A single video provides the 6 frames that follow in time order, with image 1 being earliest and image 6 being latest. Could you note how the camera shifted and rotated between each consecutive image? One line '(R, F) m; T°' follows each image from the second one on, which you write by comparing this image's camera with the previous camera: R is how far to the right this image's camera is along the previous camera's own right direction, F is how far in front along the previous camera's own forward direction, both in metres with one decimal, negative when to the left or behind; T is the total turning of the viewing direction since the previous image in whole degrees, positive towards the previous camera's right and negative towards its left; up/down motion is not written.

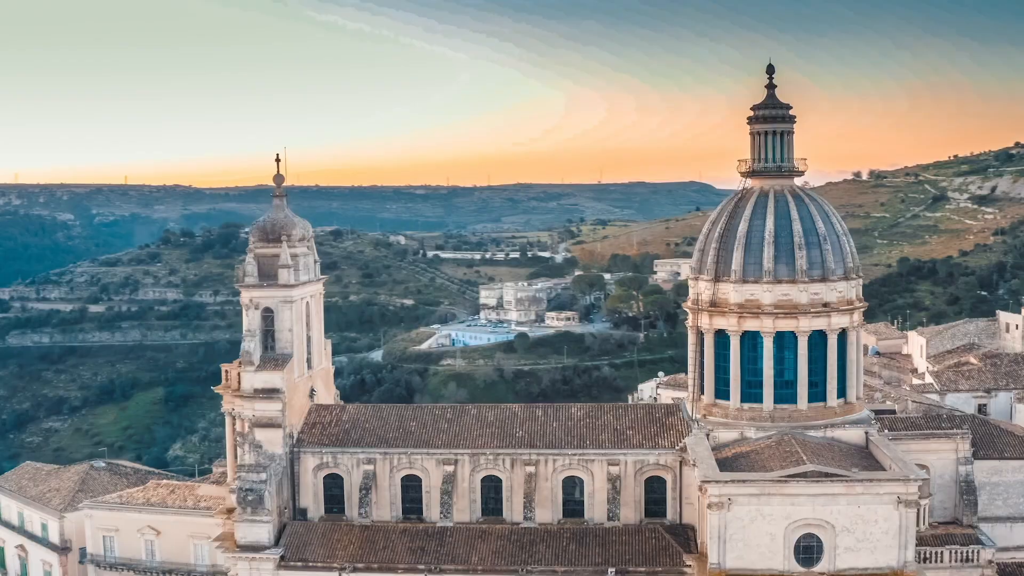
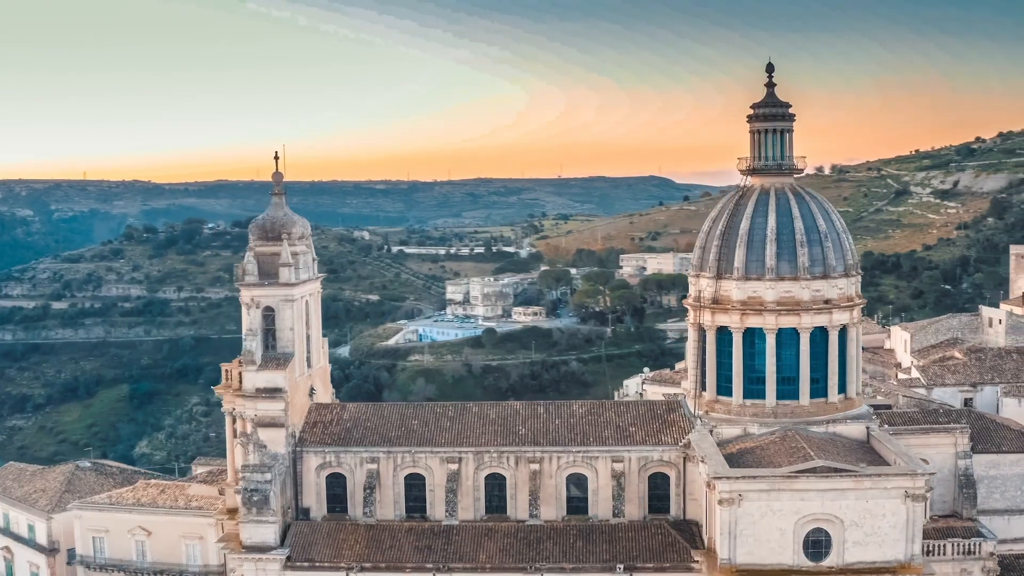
(-0.9, 0.0) m; +2°
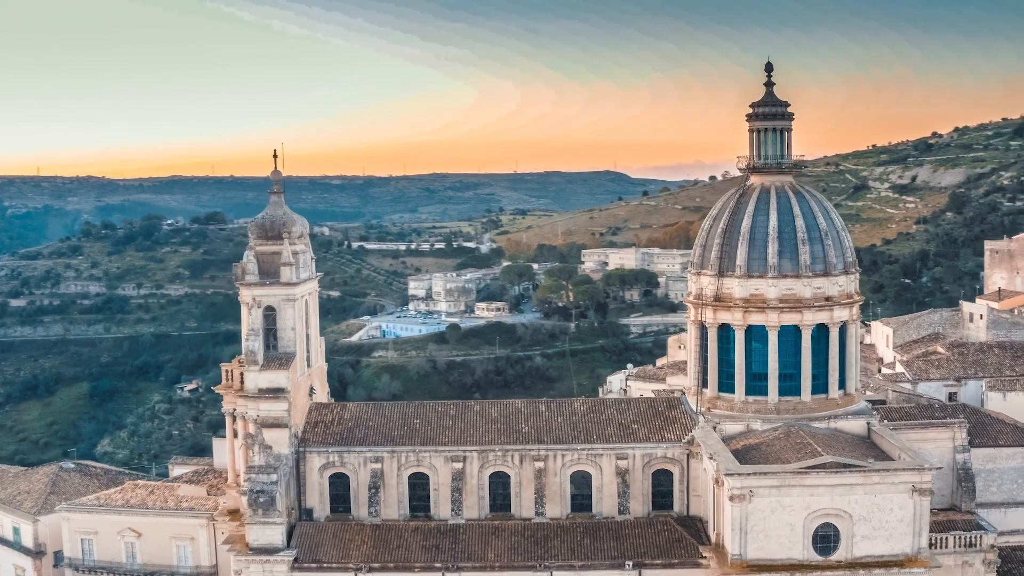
(-1.0, 0.0) m; +2°
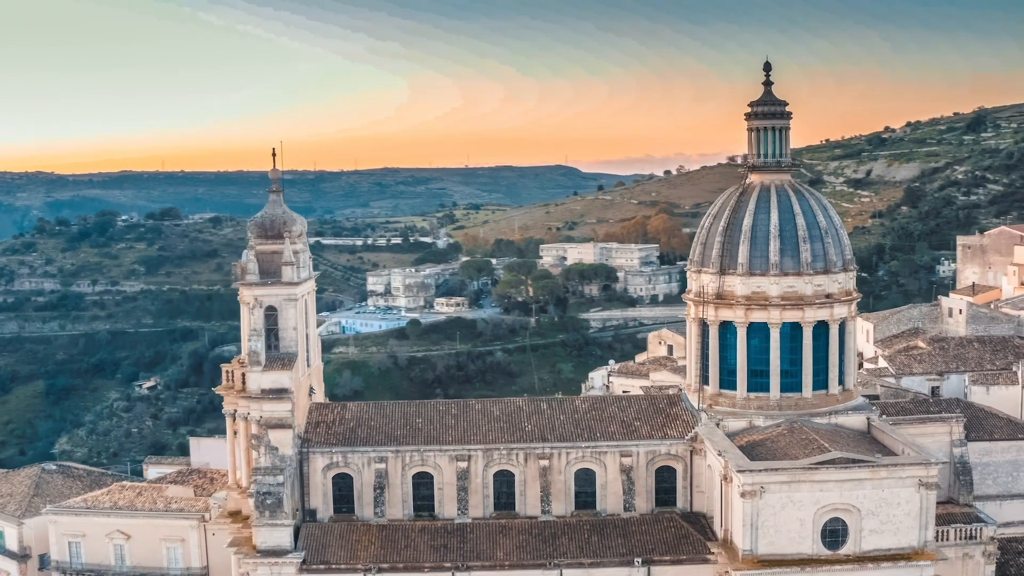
(-1.1, 0.0) m; +2°
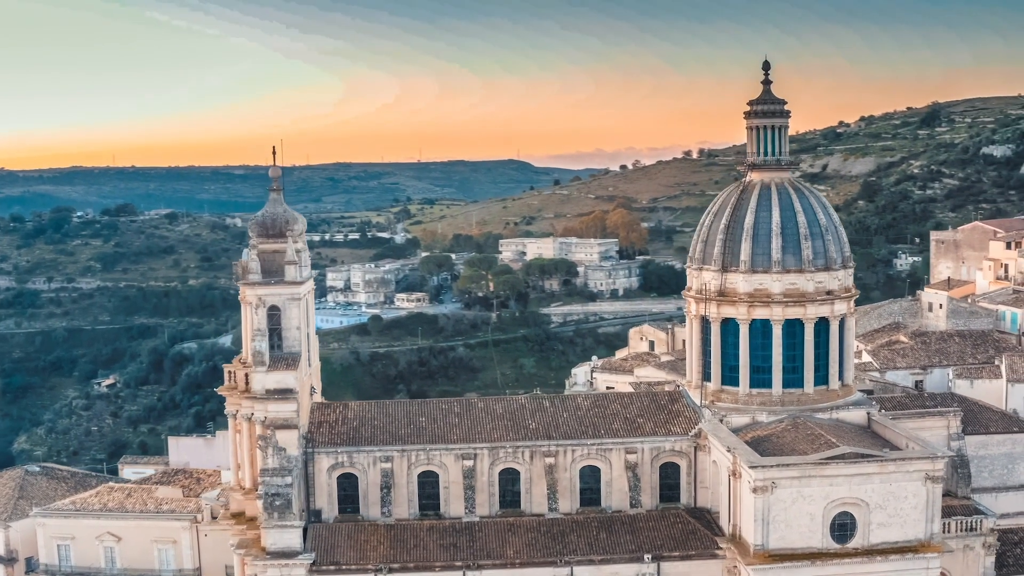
(-1.1, 0.0) m; +2°
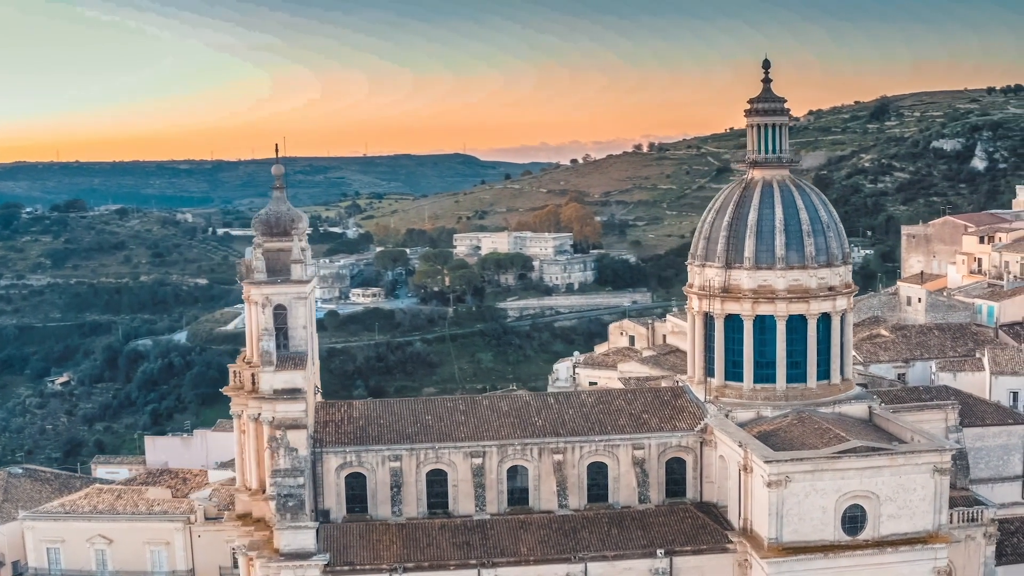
(-1.3, 0.0) m; +2°
